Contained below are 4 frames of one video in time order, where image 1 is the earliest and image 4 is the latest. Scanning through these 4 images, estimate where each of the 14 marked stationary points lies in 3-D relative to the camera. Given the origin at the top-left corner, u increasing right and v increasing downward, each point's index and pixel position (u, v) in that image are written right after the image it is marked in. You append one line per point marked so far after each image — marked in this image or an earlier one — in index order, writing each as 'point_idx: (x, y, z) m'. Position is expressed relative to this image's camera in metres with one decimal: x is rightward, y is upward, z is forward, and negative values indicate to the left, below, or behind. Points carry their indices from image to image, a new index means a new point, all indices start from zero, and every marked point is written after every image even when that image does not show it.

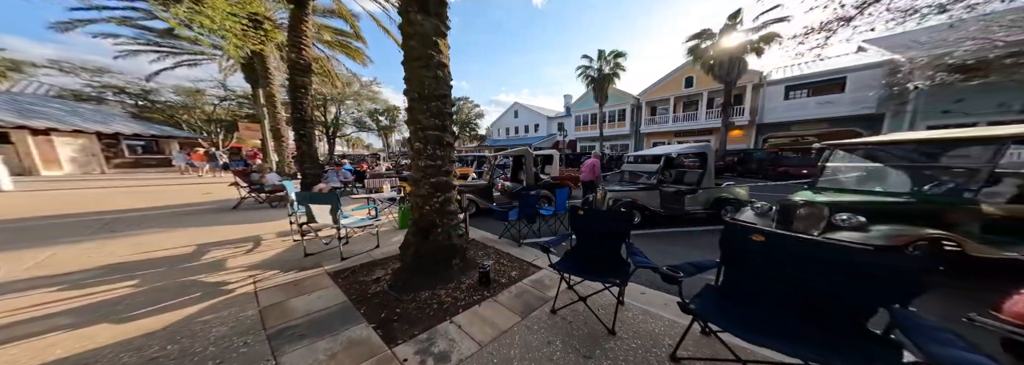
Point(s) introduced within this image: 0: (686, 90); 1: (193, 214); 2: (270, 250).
0: (+12.8, +6.8, +17.6) m
1: (-8.7, -0.9, +6.6) m
2: (-4.0, -1.1, +4.0) m
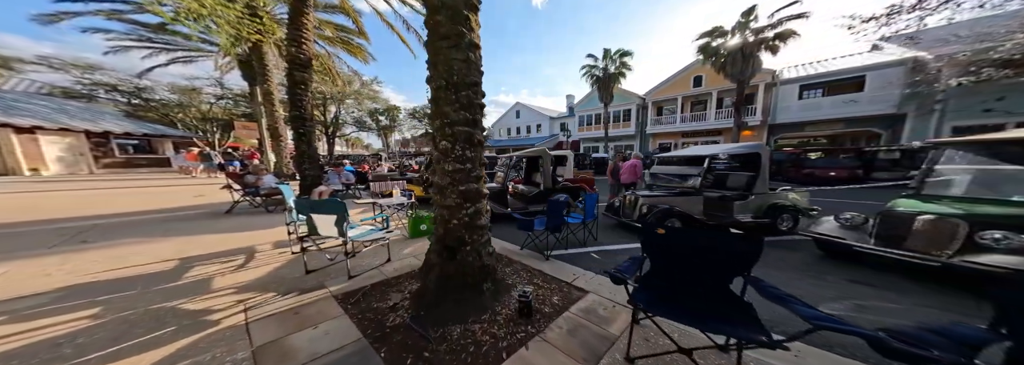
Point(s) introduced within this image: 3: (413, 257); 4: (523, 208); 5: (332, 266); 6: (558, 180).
0: (+13.1, +6.7, +17.2) m
1: (-8.3, -0.9, +6.1) m
2: (-3.6, -1.2, +3.6) m
3: (-1.6, -1.2, +3.7) m
4: (+0.2, -0.7, +5.8) m
5: (-2.5, -1.2, +3.4) m
6: (+1.1, 0.0, +5.9) m
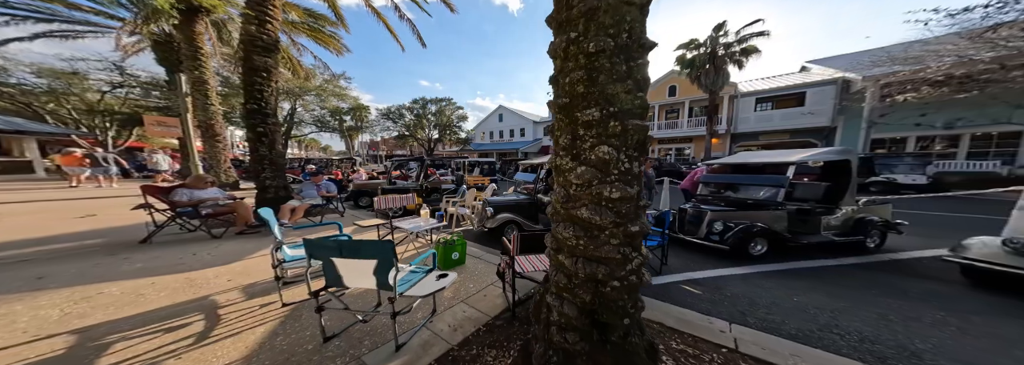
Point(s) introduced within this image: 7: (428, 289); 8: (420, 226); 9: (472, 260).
0: (+11.9, +6.4, +18.4) m
1: (-7.6, -1.3, +4.2) m
2: (-2.5, -1.5, +2.3) m
3: (-0.5, -1.4, +2.7) m
4: (+0.9, -0.9, +5.1) m
5: (-1.5, -1.4, +2.3) m
6: (+1.7, -0.2, +5.4) m
7: (-0.8, -1.0, +2.3) m
8: (-1.4, -0.7, +3.7) m
9: (-0.7, -1.3, +4.1) m
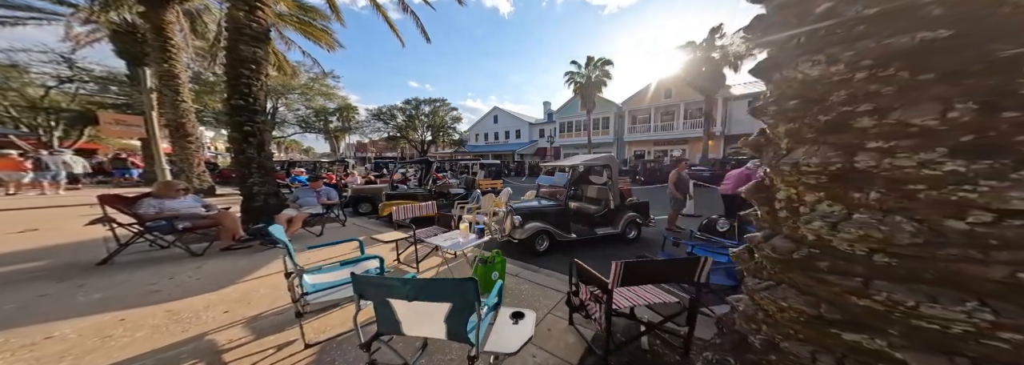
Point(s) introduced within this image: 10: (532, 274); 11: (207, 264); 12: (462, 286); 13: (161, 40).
0: (+11.7, +6.3, +18.7) m
1: (-6.9, -1.4, +3.3) m
2: (-1.7, -1.5, +1.7) m
3: (+0.2, -1.5, +2.2) m
4: (+1.5, -1.0, +4.7) m
5: (-0.7, -1.5, +1.8) m
6: (+2.4, -0.3, +5.0) m
7: (0.0, -1.1, +1.8) m
8: (-0.7, -0.8, +3.2) m
9: (0.0, -1.4, +3.6) m
10: (+0.3, -1.4, +3.7) m
11: (-5.3, -1.4, +4.2) m
12: (-0.3, -0.6, +1.5) m
13: (-13.6, +5.5, +9.3) m
